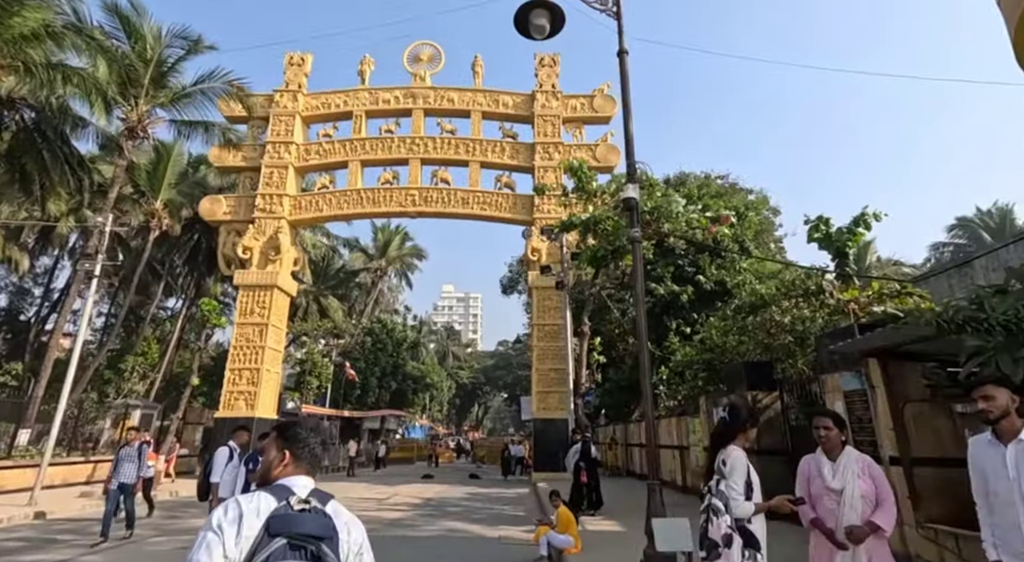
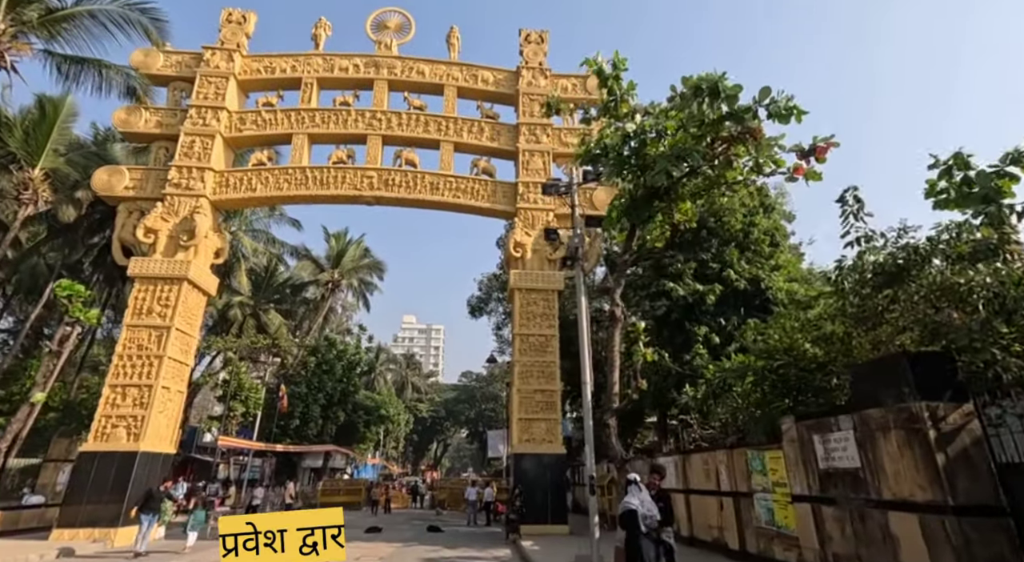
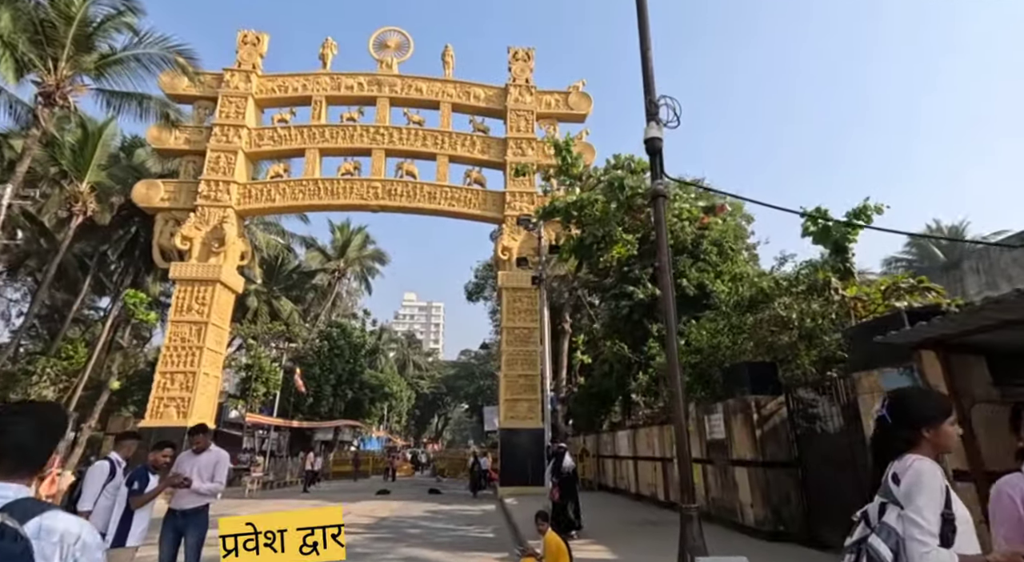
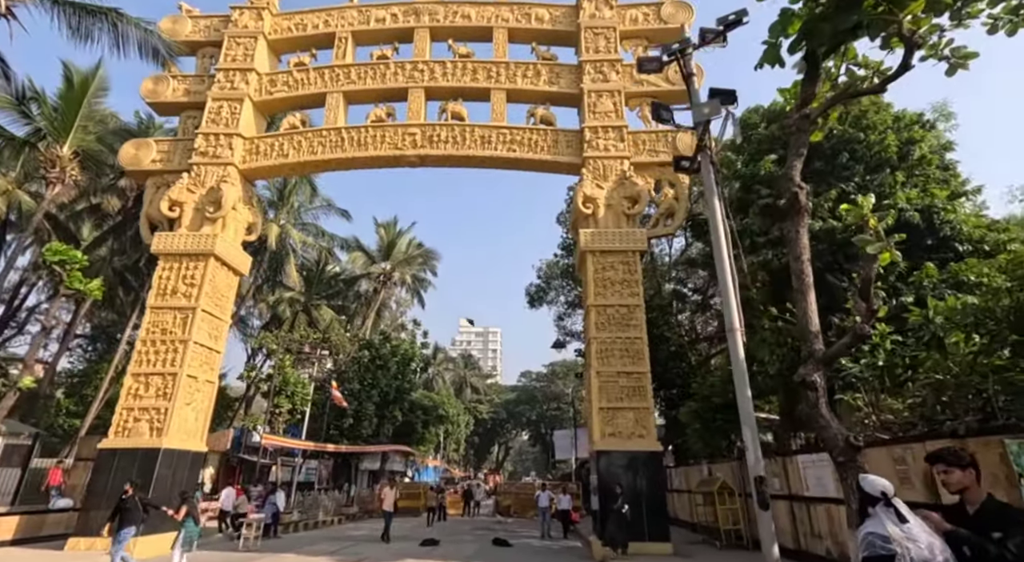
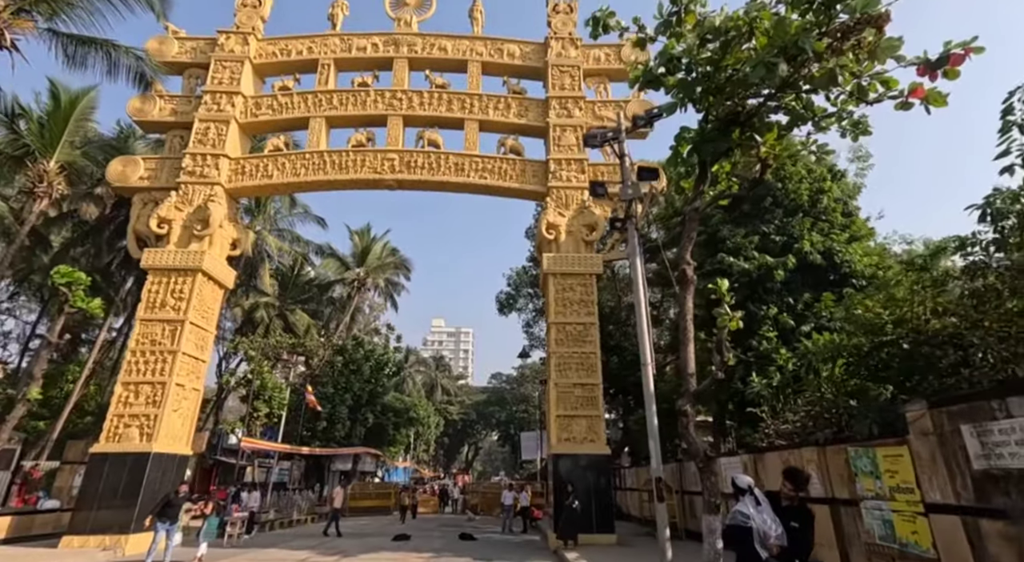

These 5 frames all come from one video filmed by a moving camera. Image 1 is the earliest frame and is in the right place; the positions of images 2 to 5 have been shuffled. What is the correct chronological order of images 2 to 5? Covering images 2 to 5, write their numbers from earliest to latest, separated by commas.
3, 2, 5, 4
